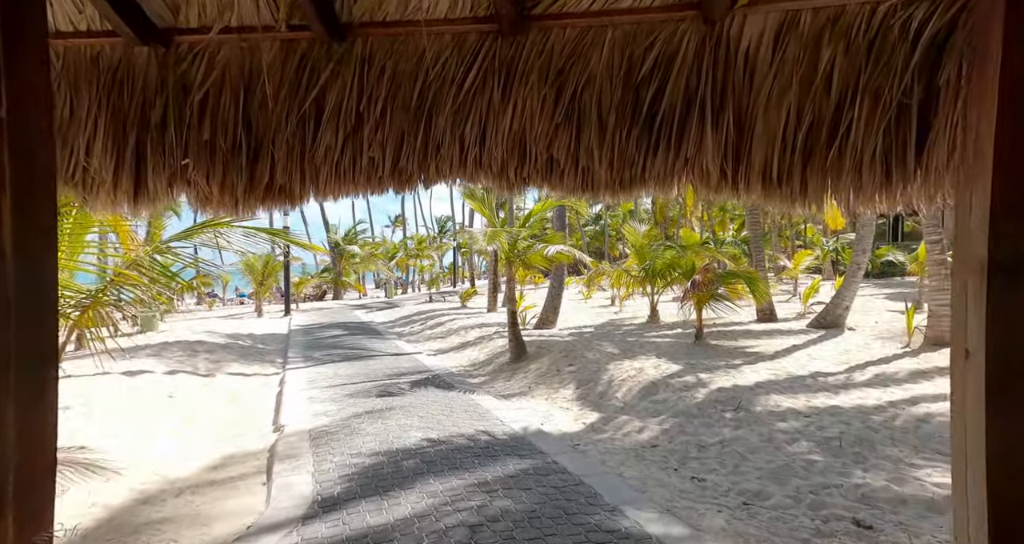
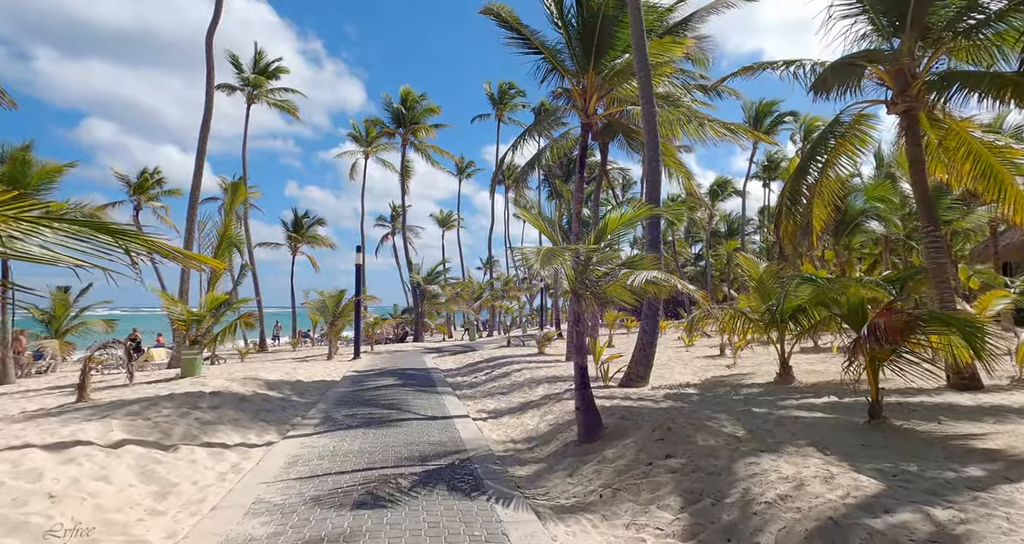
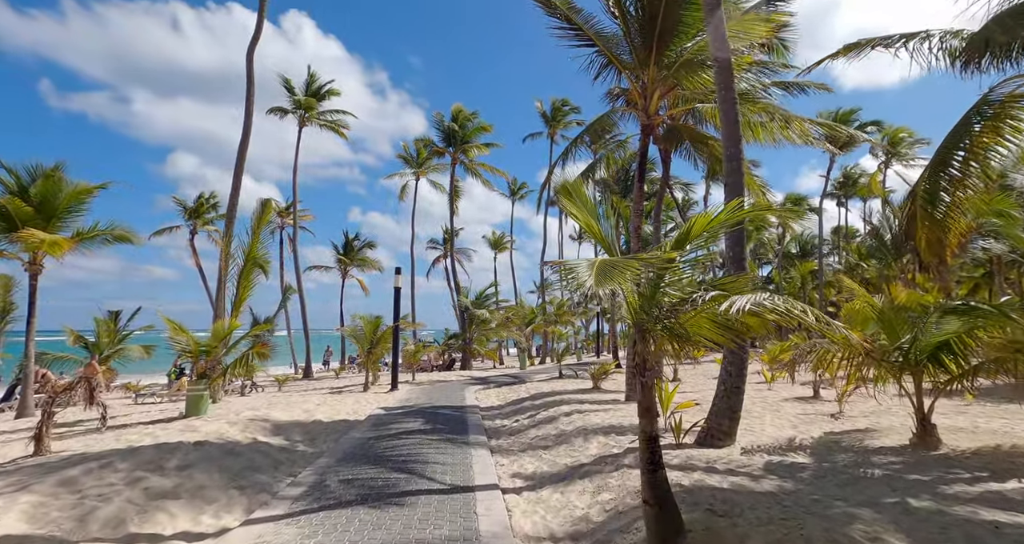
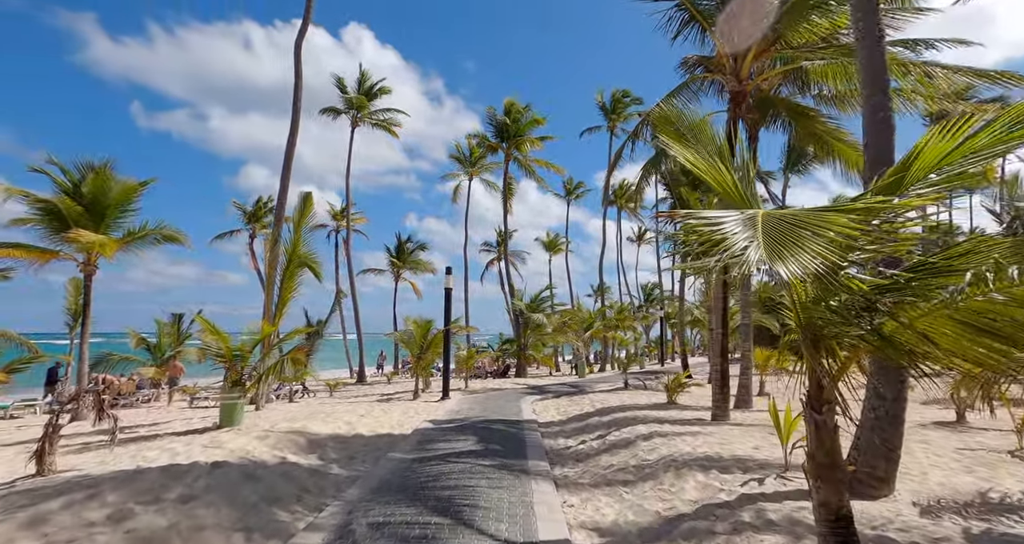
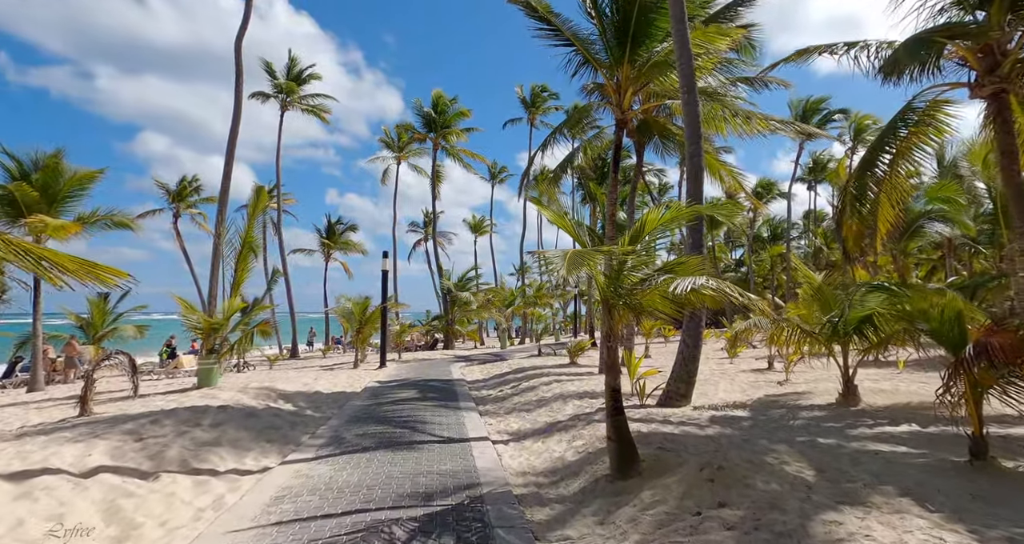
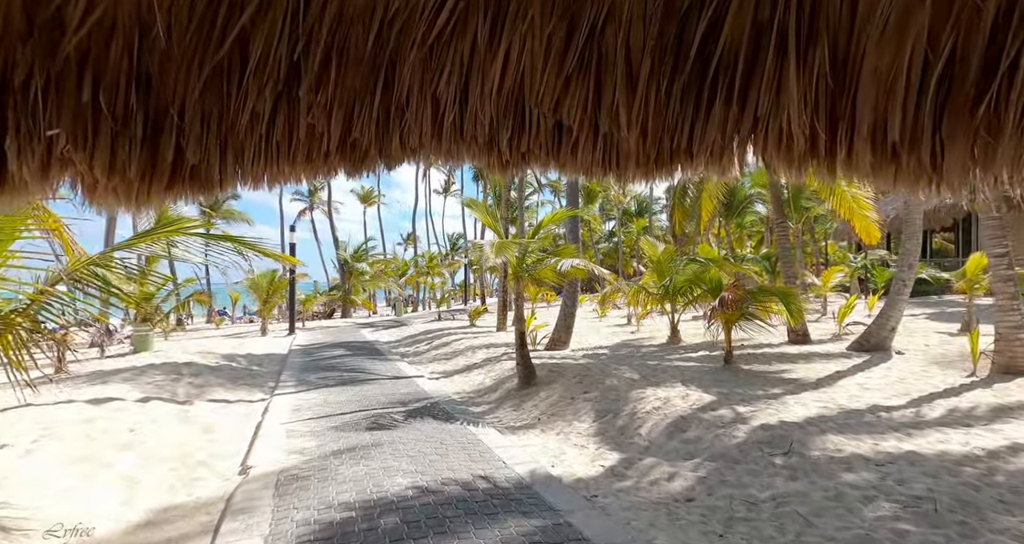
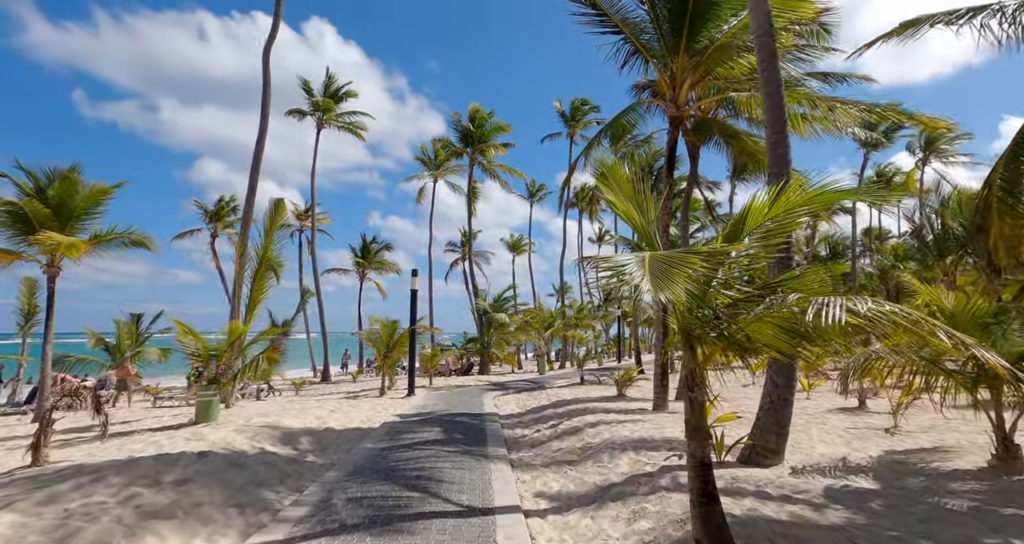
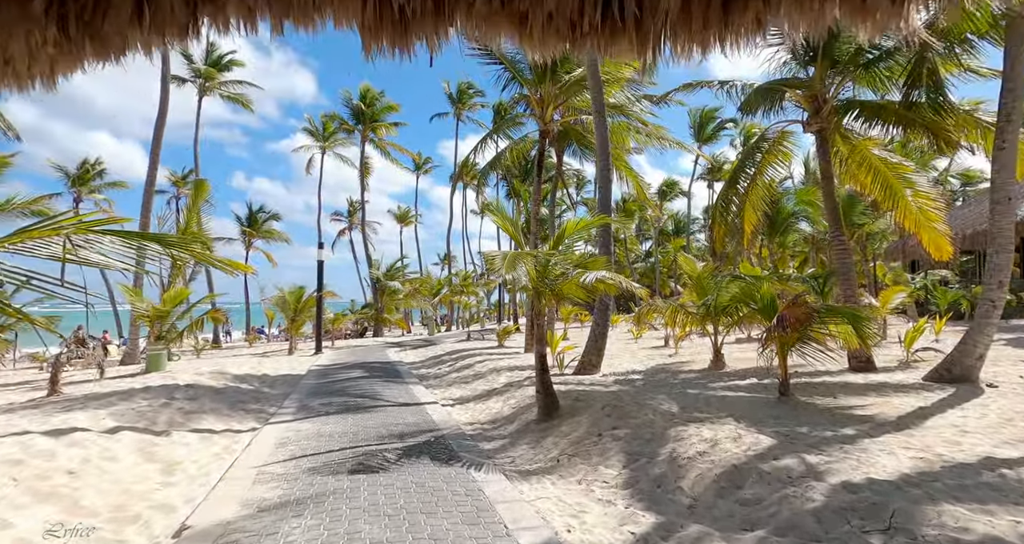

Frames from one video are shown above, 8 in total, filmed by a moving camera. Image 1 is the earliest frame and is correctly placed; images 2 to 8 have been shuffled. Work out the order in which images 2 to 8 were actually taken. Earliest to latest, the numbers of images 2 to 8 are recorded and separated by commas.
6, 8, 2, 5, 3, 7, 4
